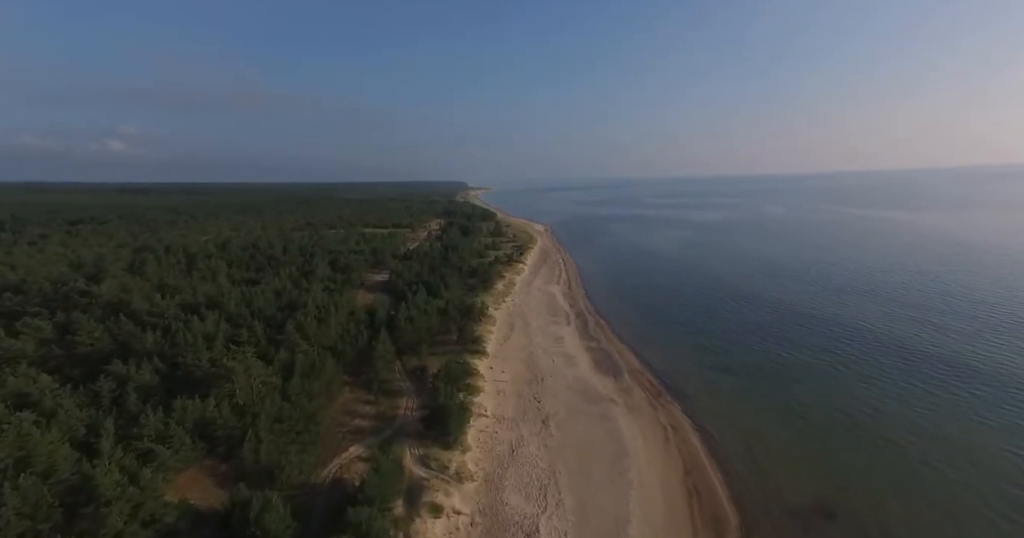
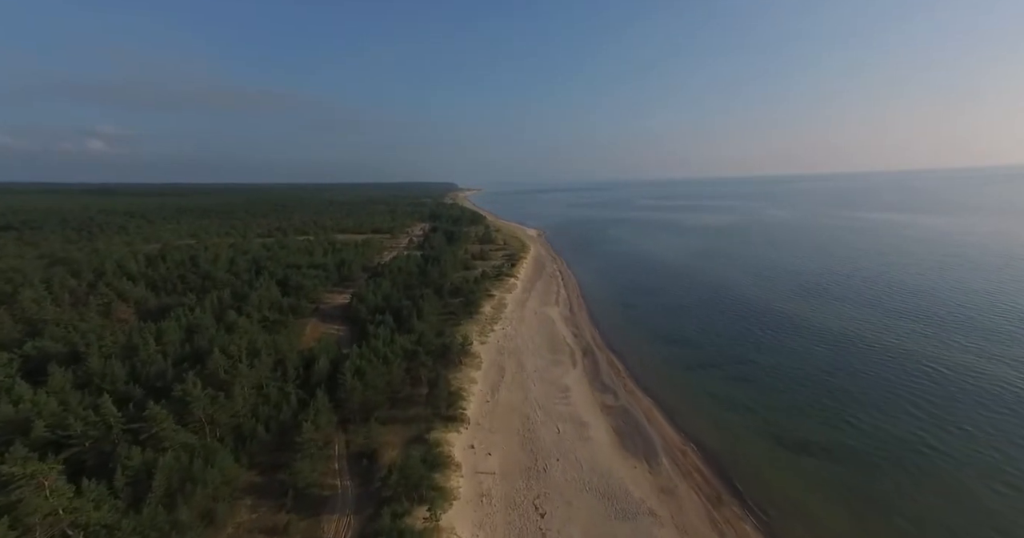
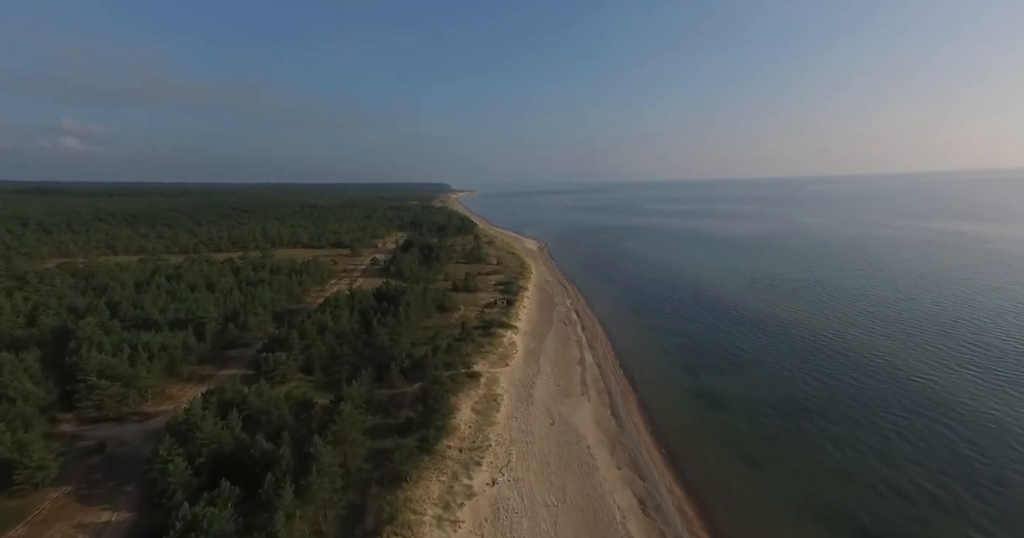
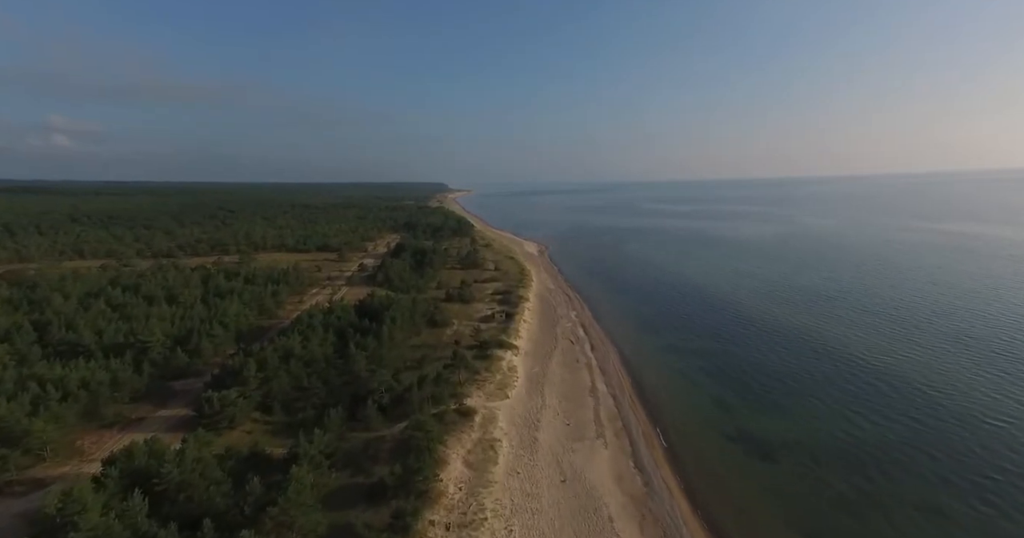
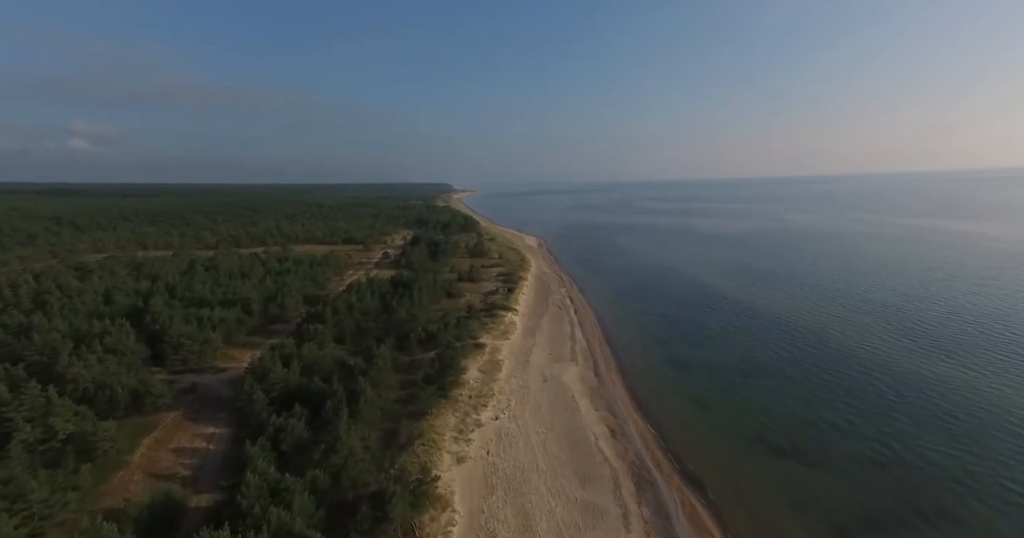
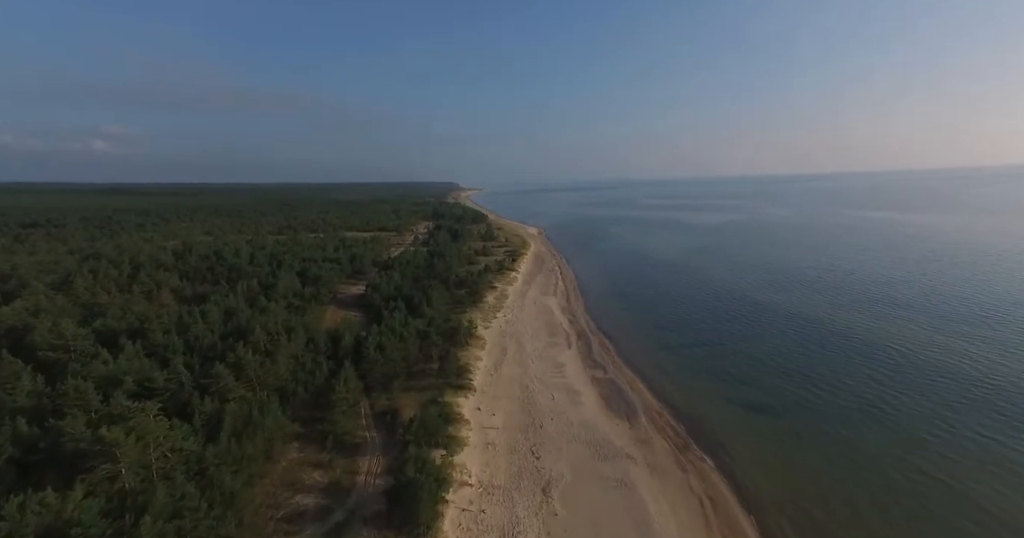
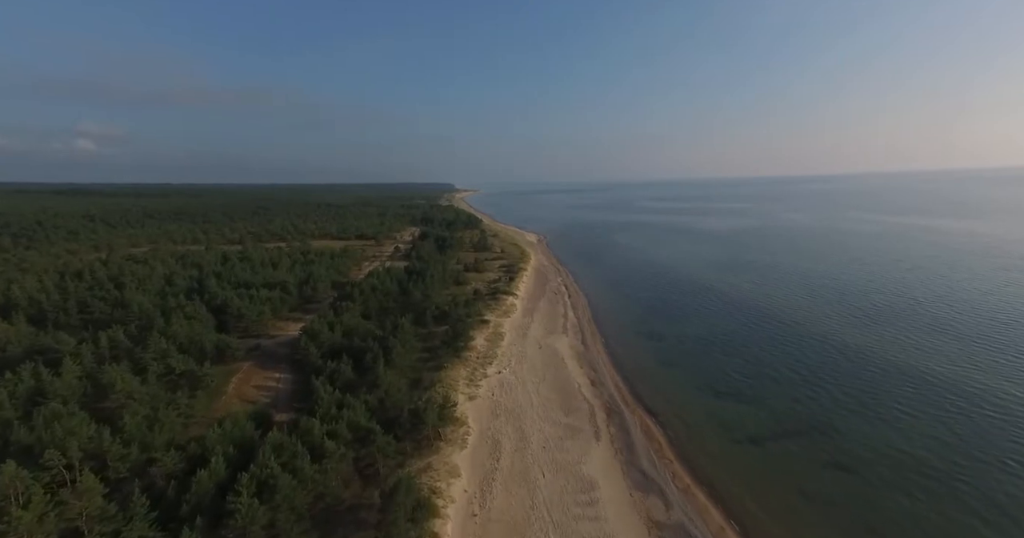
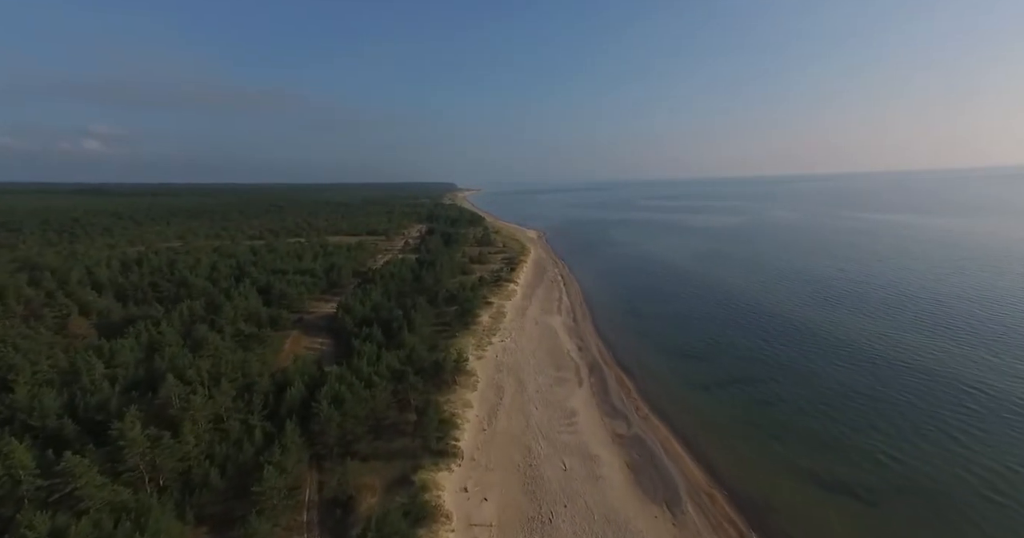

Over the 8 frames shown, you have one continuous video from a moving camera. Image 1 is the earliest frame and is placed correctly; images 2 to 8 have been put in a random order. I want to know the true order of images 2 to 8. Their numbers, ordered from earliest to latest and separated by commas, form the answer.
6, 2, 8, 7, 5, 3, 4
